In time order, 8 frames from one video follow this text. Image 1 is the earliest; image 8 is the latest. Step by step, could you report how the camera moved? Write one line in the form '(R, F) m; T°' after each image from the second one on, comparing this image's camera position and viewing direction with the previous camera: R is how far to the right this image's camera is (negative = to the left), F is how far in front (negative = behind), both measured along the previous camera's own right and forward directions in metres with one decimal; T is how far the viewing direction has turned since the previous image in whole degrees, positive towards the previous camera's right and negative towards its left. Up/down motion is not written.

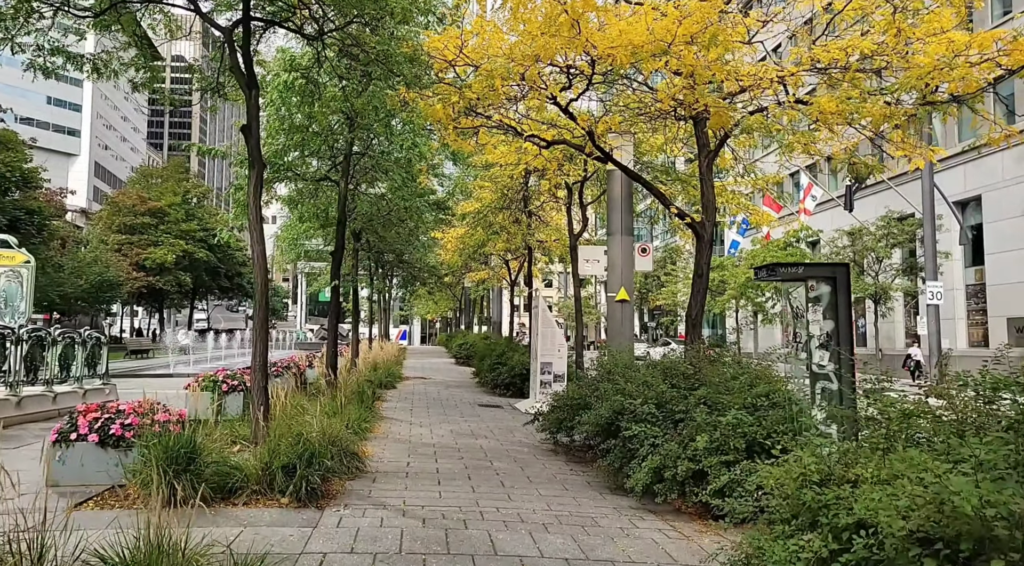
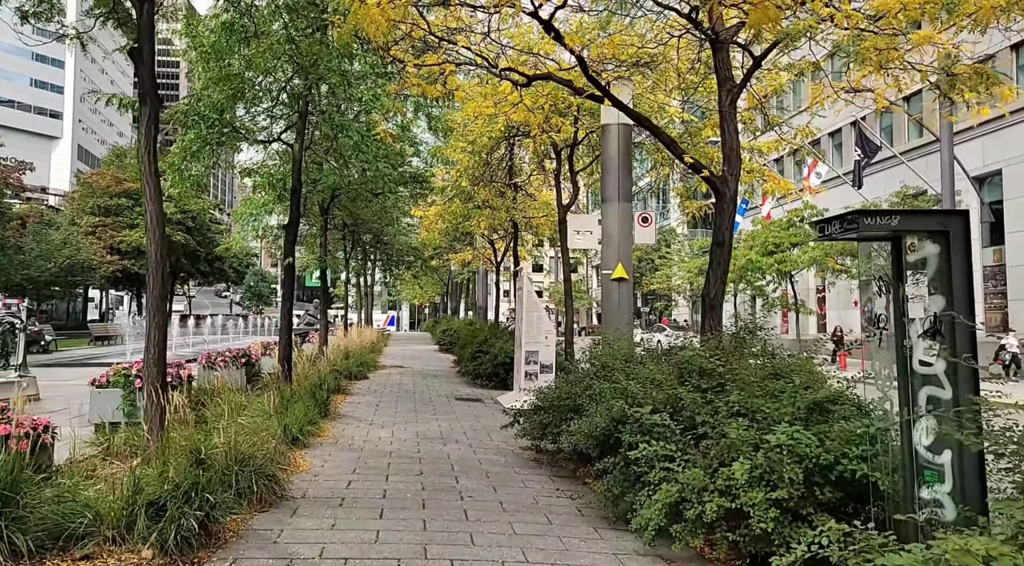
(+0.2, +1.7) m; +1°
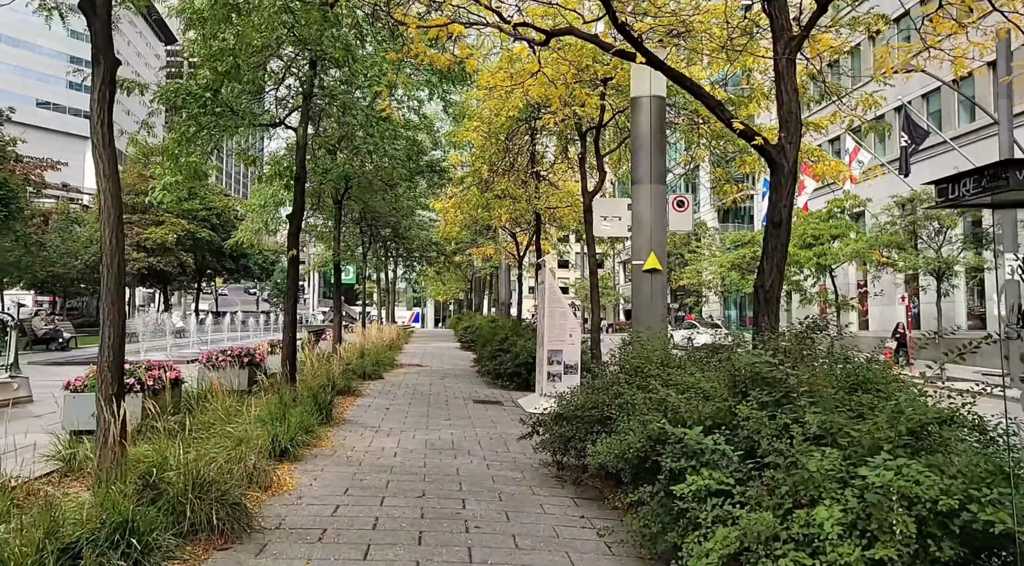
(+0.1, +1.0) m; -2°
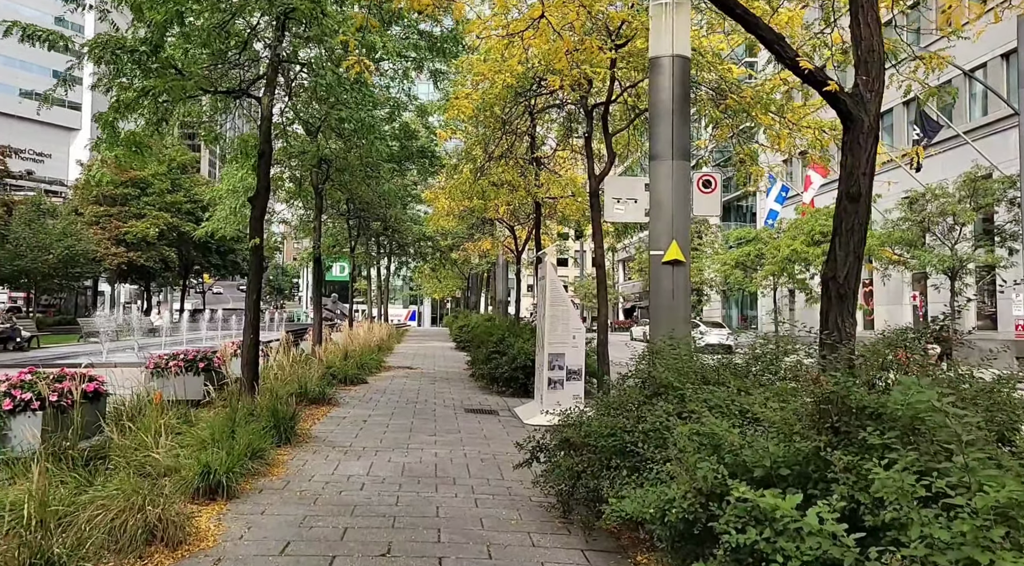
(0.0, +1.4) m; 0°
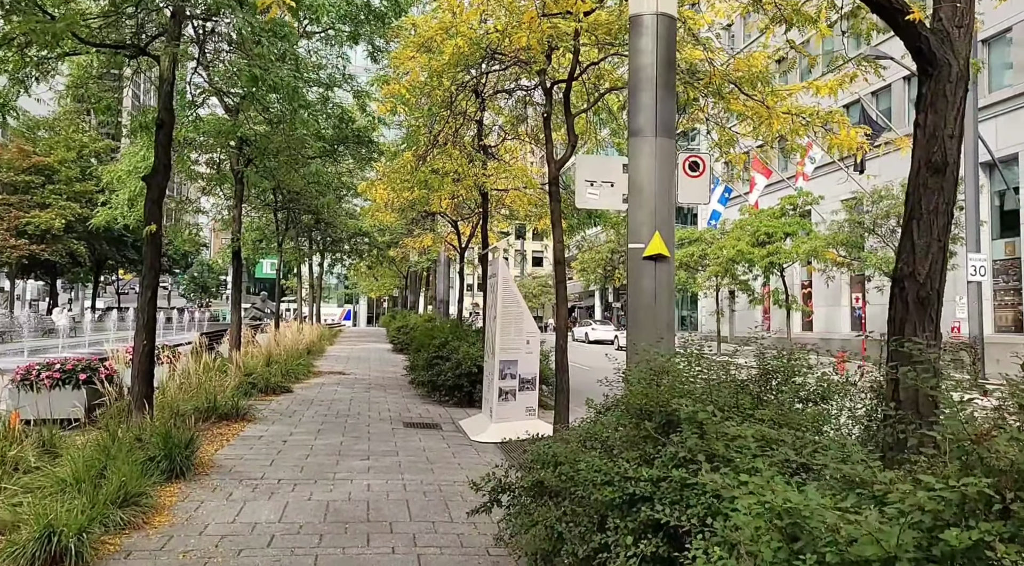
(-0.1, +1.3) m; +5°
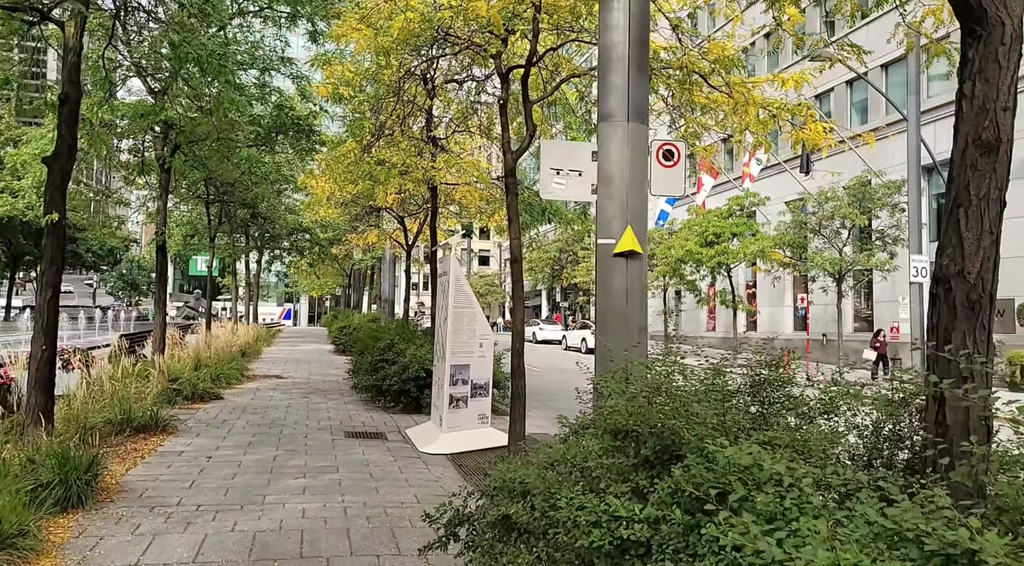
(-0.1, +0.7) m; +4°
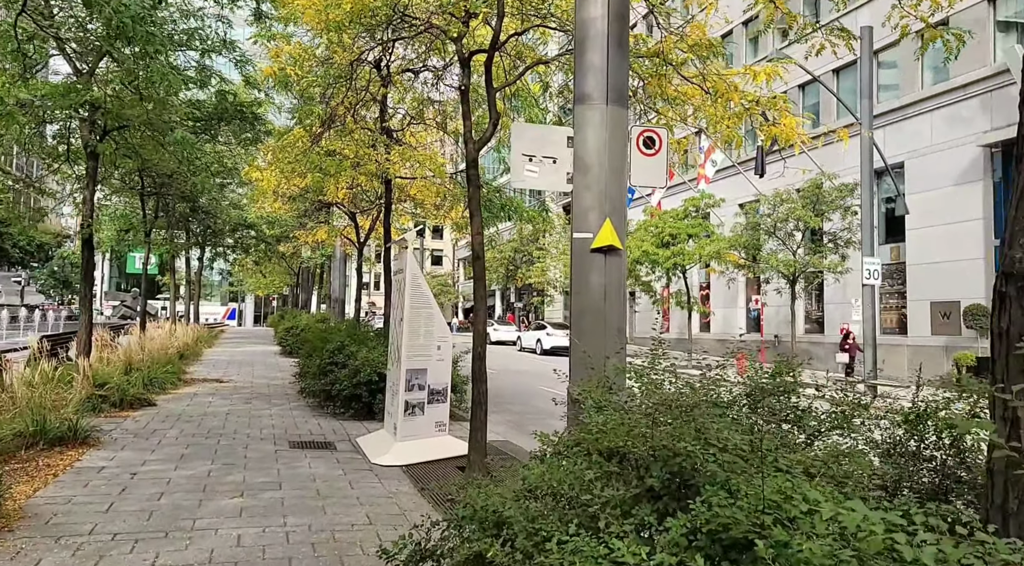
(-0.1, +0.6) m; +4°
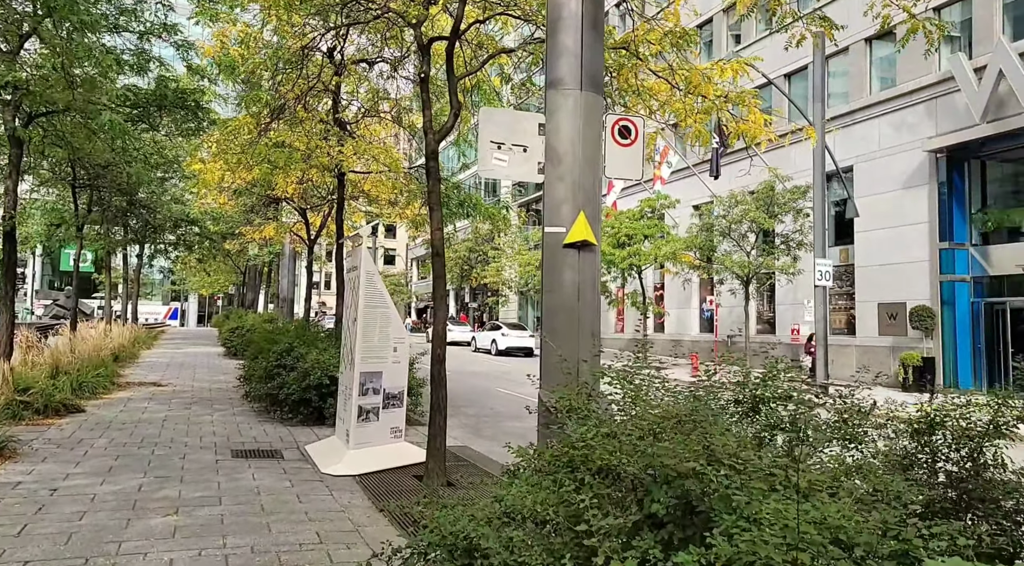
(-0.1, +0.4) m; +4°
